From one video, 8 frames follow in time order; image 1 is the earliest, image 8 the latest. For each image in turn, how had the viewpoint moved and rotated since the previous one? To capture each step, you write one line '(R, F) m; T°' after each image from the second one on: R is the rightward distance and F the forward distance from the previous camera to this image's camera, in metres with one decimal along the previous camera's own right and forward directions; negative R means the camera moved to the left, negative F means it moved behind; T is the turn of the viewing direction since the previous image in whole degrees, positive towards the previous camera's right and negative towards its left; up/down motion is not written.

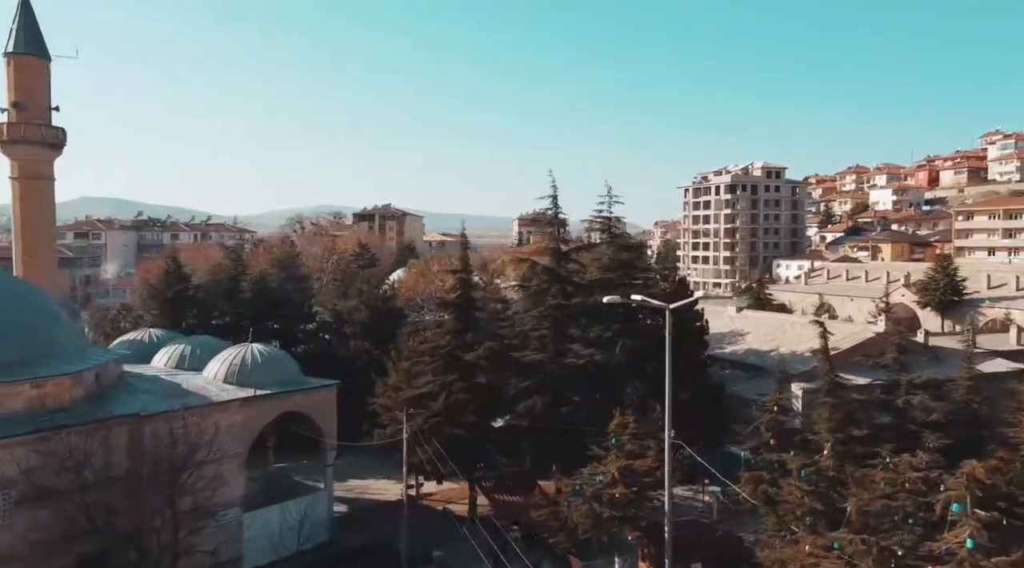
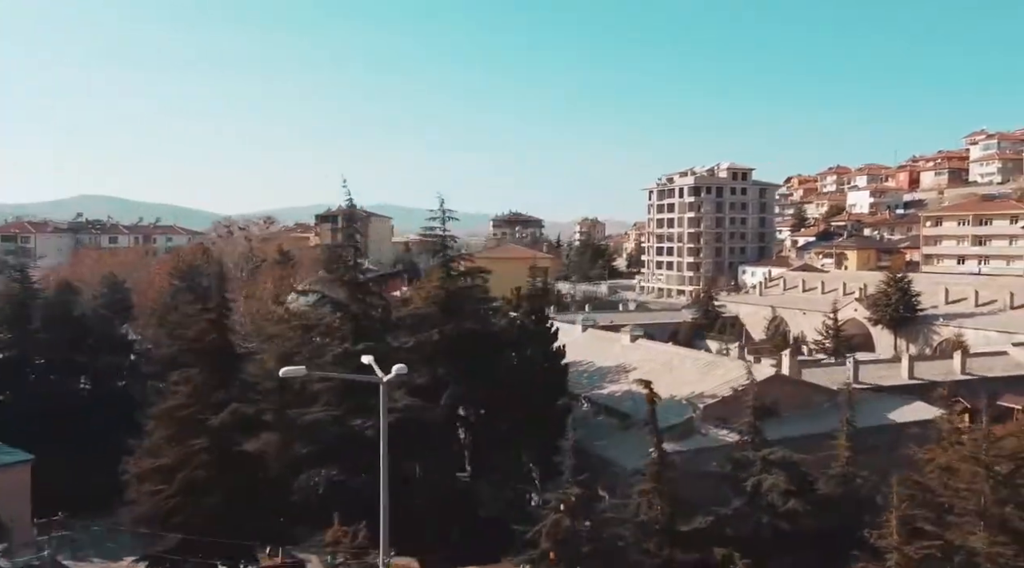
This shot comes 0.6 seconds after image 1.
(+3.1, +2.7) m; 0°
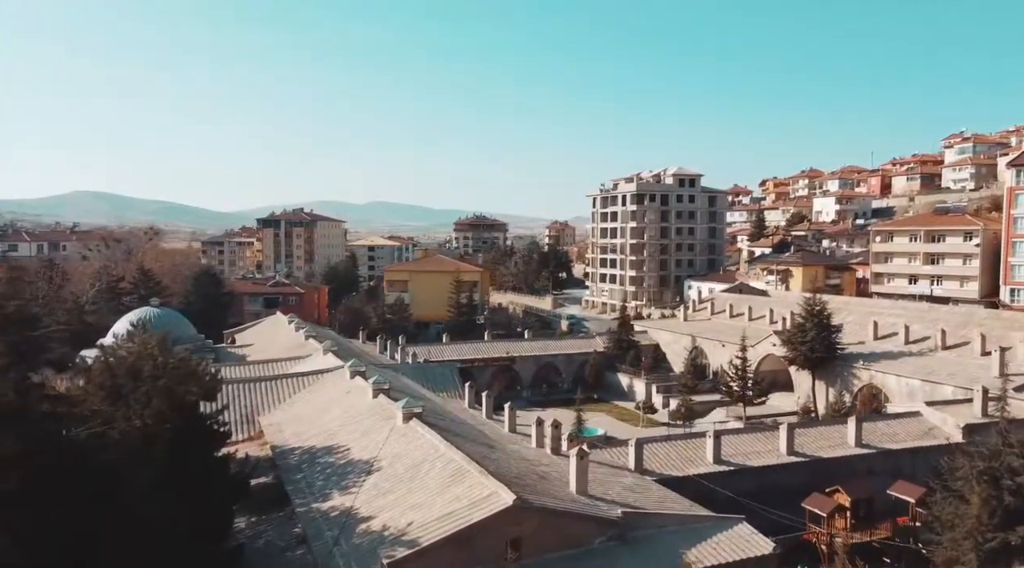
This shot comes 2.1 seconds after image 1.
(+4.5, +4.1) m; 0°
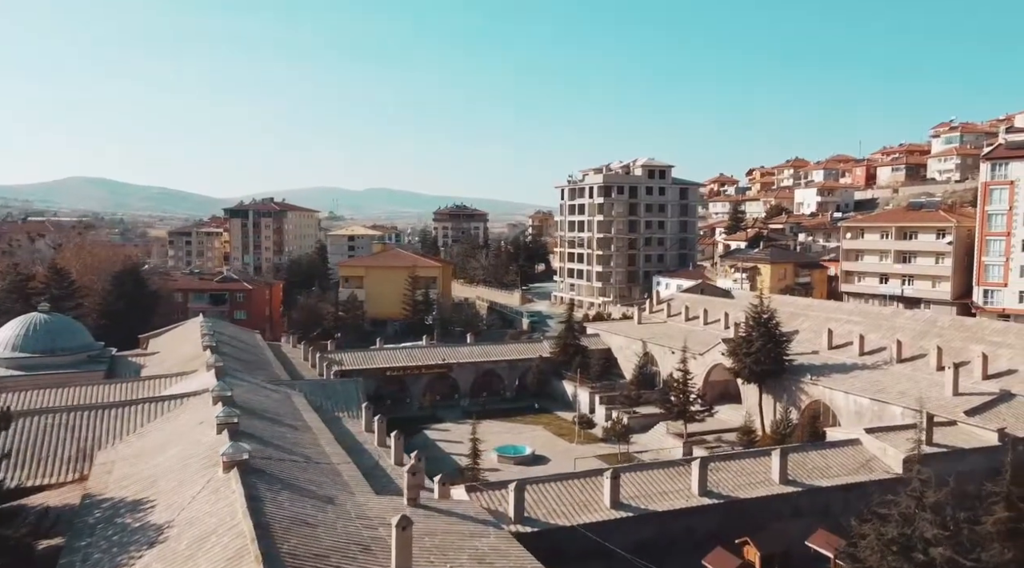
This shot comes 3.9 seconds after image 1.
(+2.3, +2.1) m; 0°
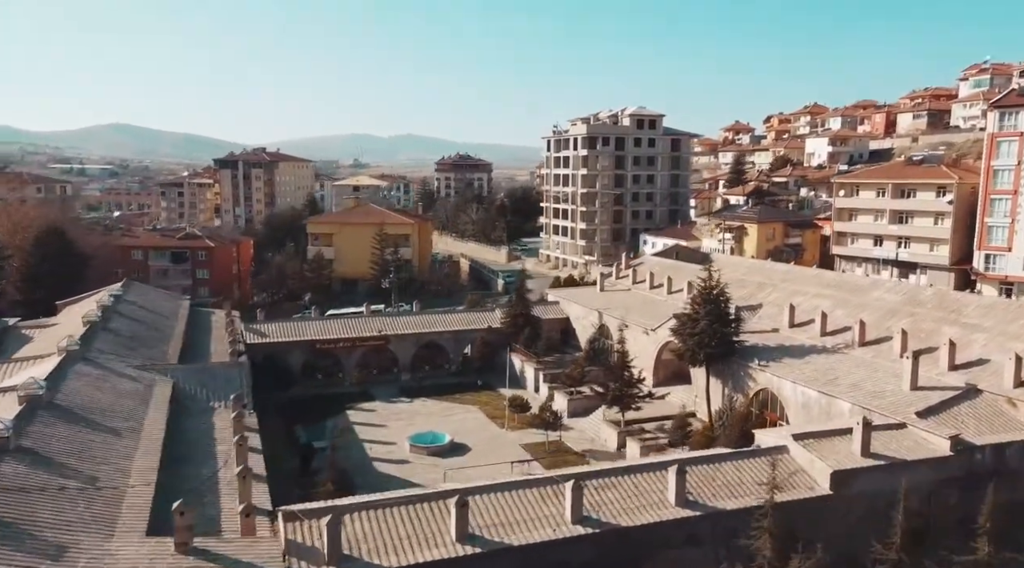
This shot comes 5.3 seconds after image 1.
(+3.1, +2.7) m; -2°
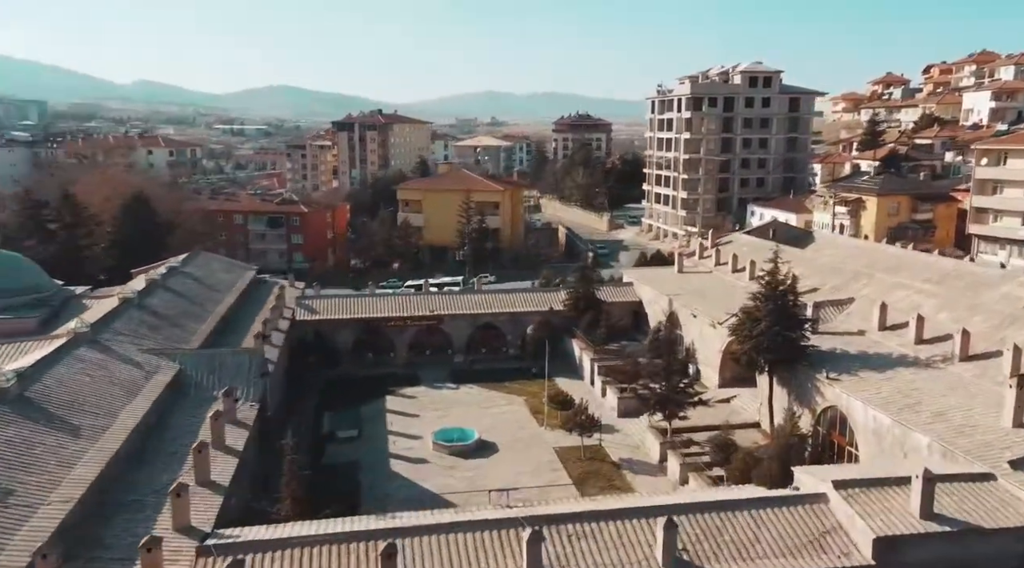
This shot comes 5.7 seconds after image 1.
(+2.5, +2.4) m; -10°
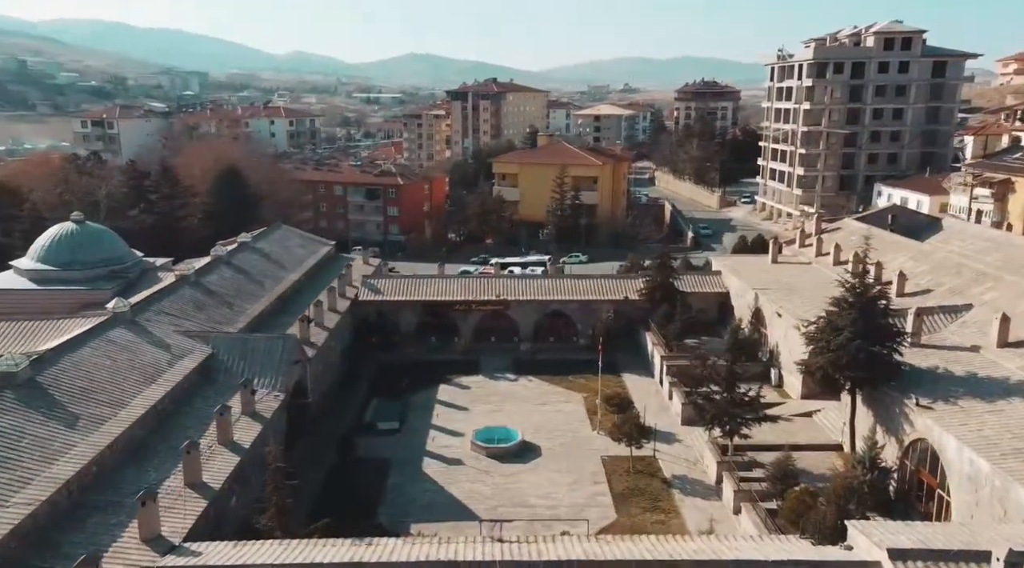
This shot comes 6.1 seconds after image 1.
(+1.8, +1.8) m; -9°
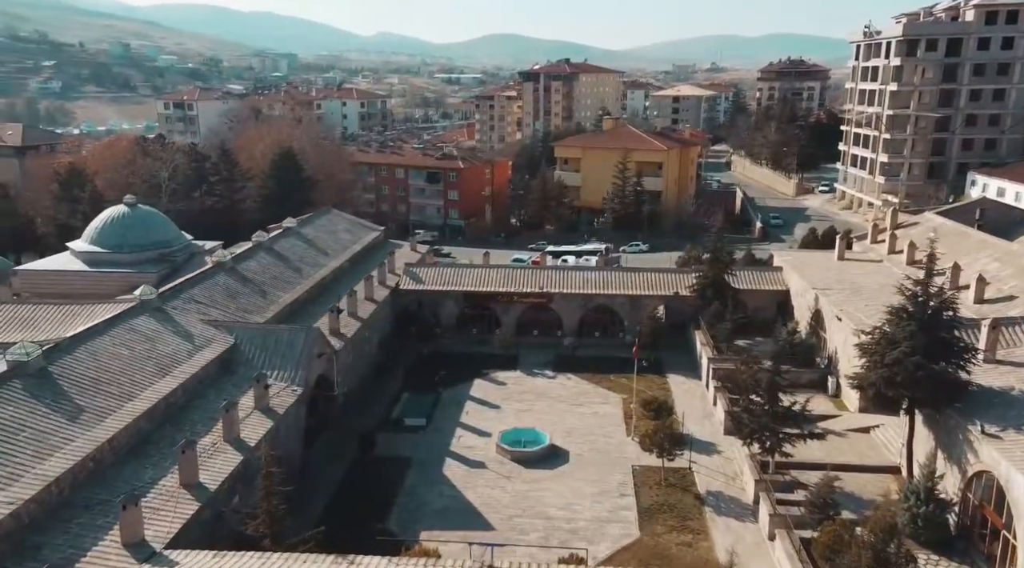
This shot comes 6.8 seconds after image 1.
(+1.1, +1.0) m; -6°
